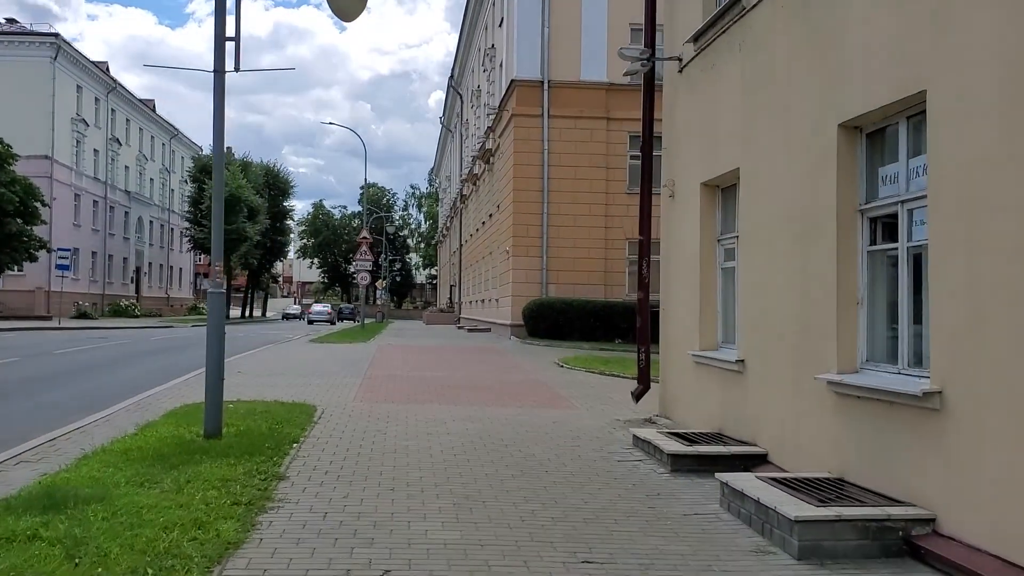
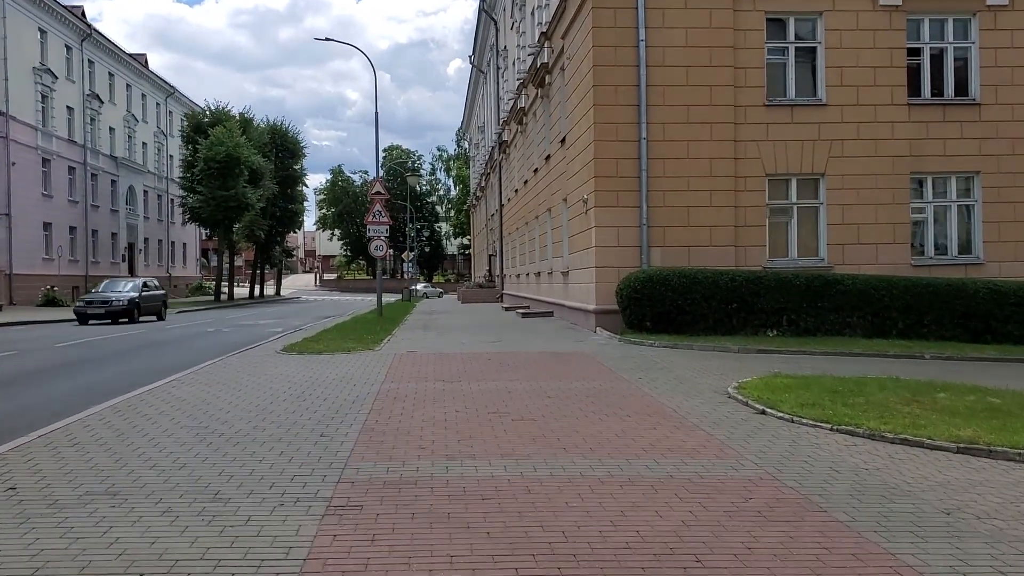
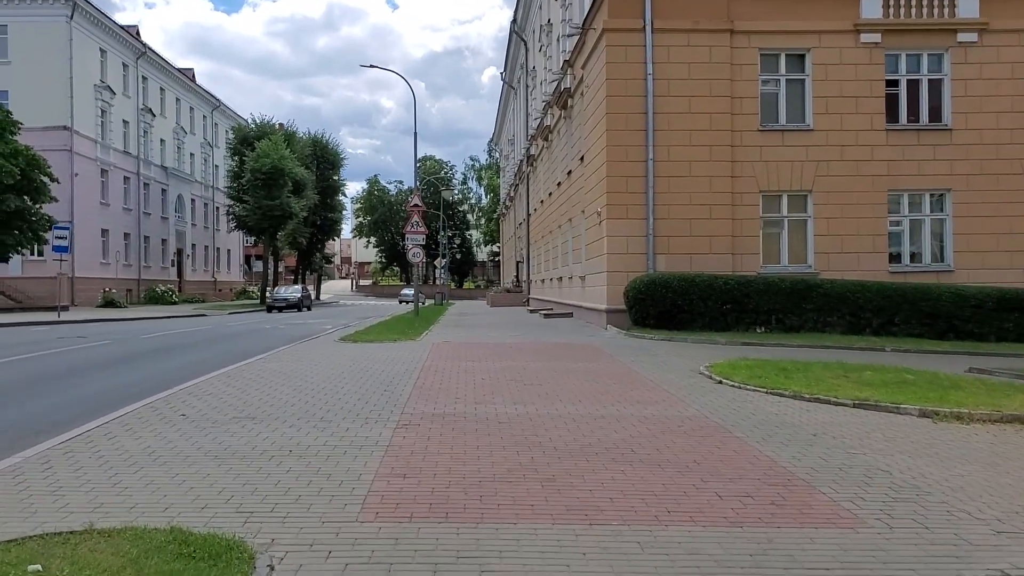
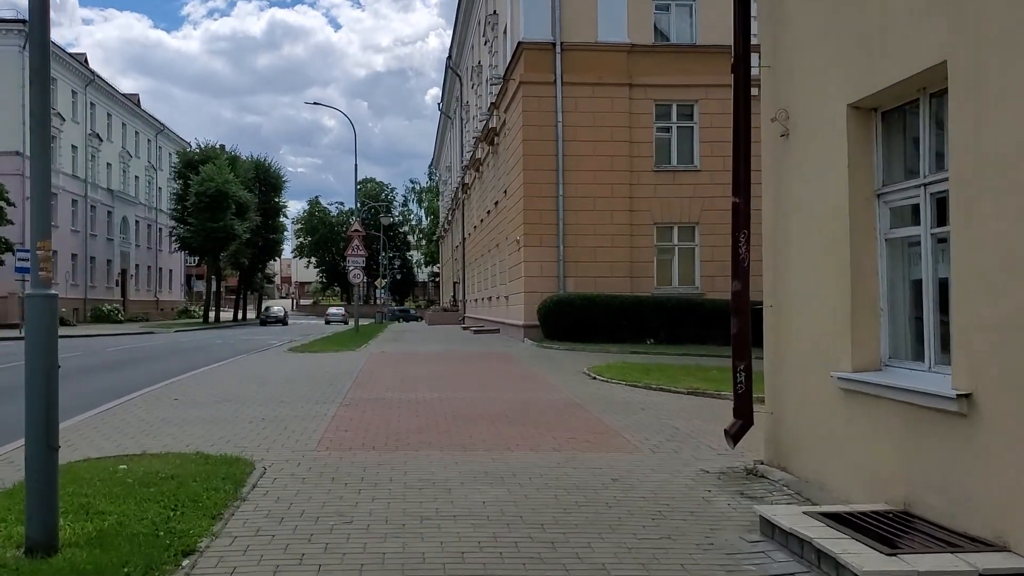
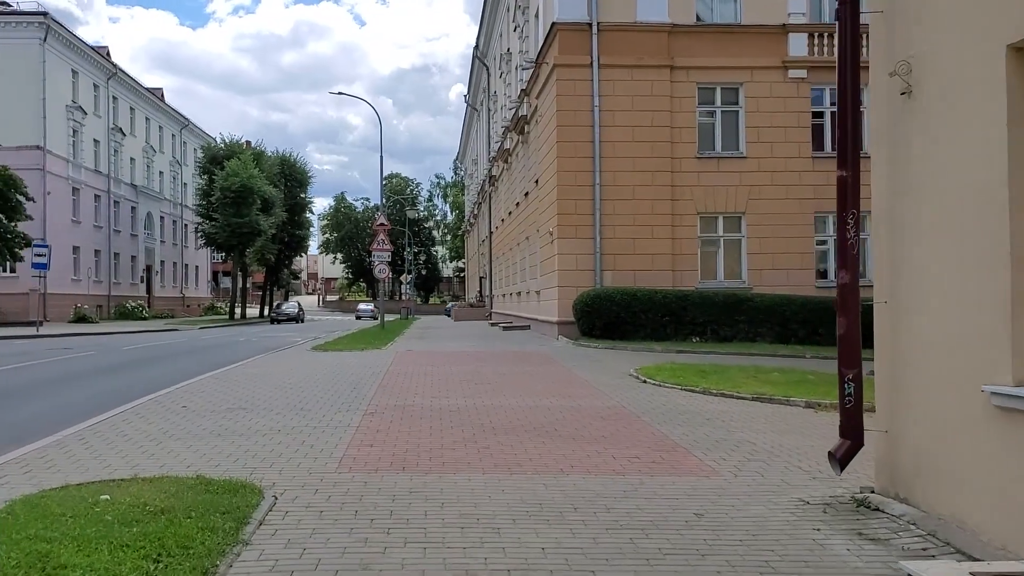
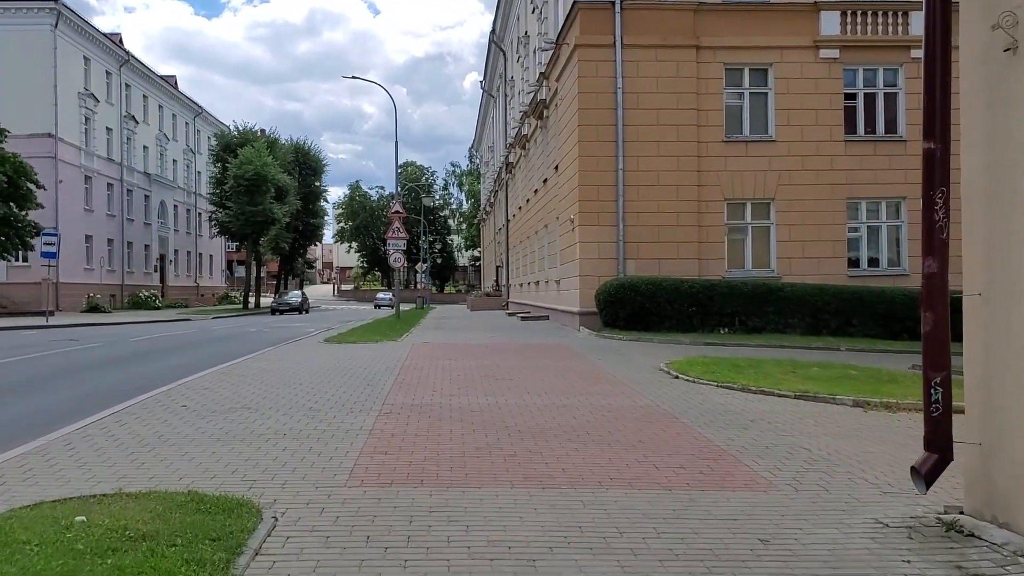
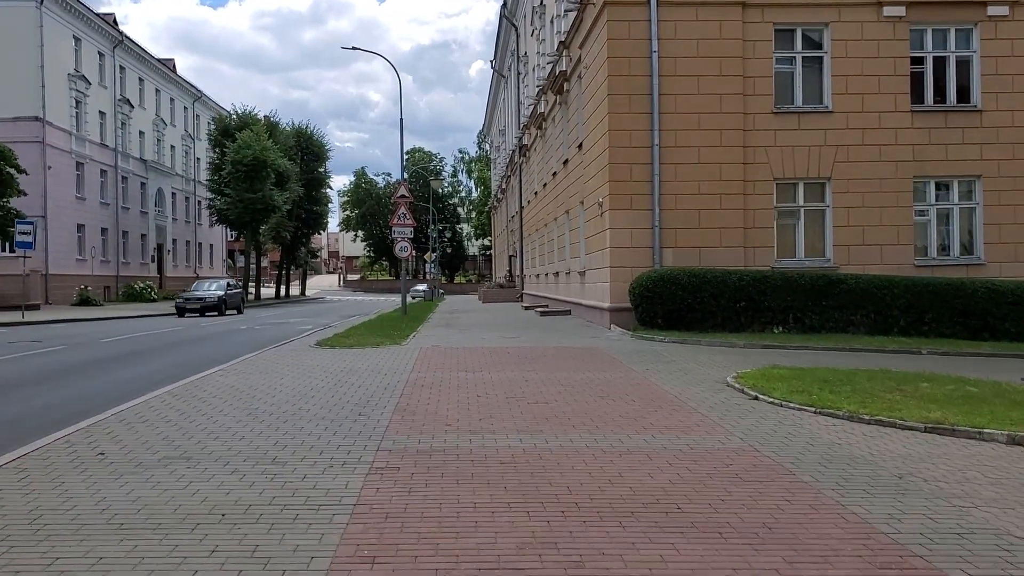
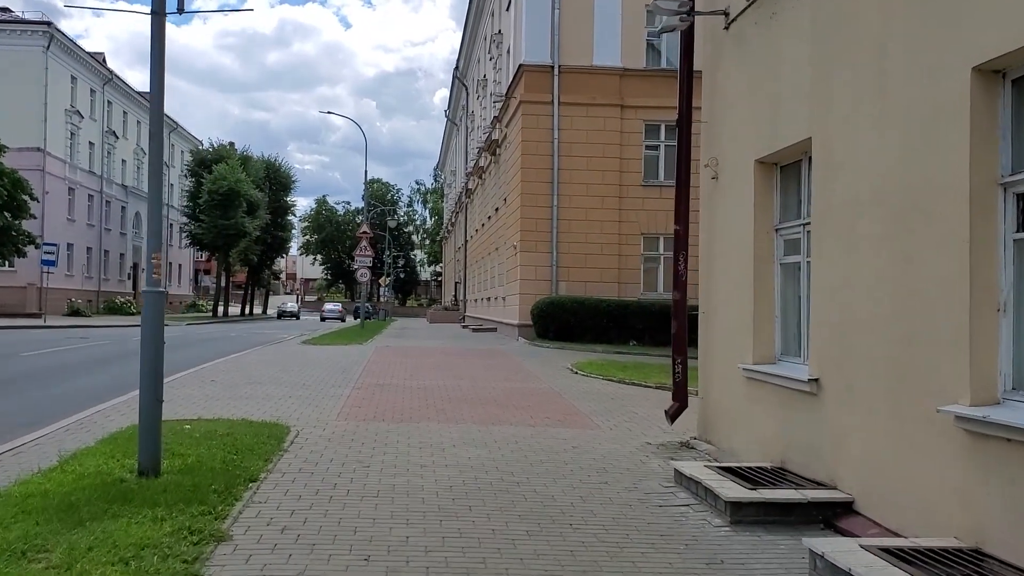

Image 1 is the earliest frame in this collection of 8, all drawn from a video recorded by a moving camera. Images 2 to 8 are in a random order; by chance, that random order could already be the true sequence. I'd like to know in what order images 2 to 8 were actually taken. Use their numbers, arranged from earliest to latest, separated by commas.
8, 4, 5, 6, 3, 7, 2
